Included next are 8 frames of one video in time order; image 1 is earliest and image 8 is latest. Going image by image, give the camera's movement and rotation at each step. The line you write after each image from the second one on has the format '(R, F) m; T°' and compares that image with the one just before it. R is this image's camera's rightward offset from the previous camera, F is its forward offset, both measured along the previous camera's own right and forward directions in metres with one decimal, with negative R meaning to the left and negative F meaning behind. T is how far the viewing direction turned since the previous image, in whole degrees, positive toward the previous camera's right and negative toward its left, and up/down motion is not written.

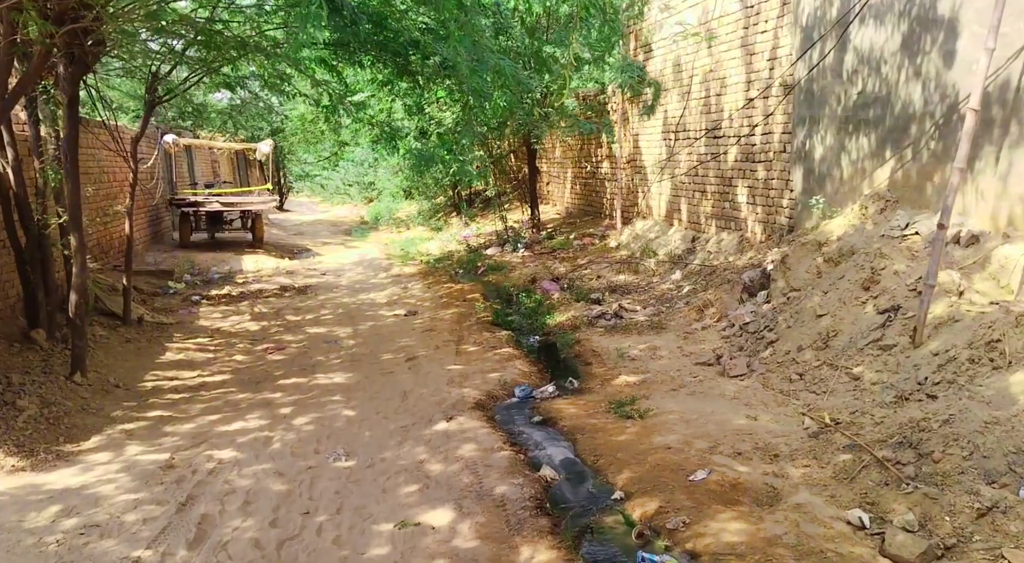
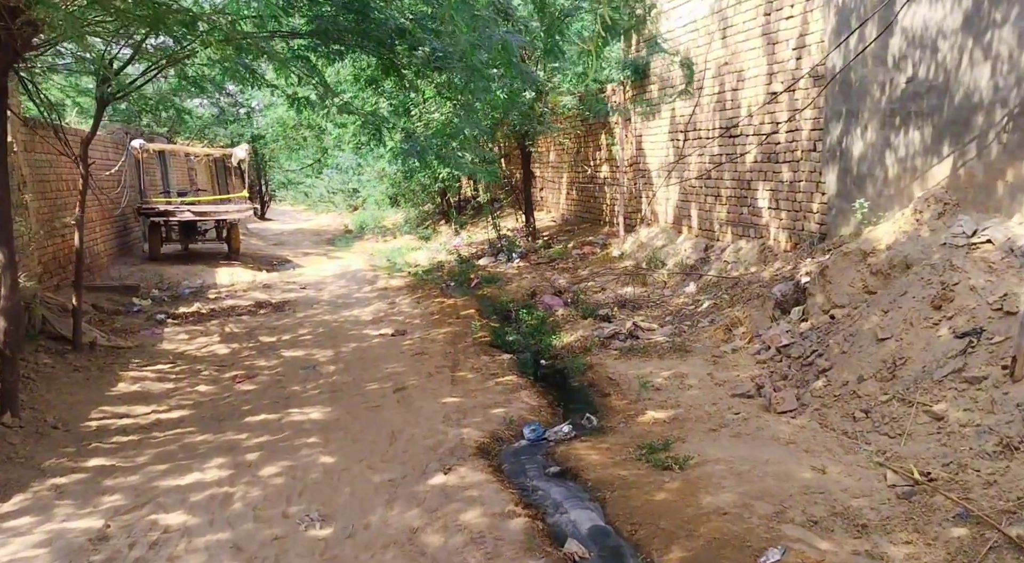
(-0.1, +1.0) m; +1°
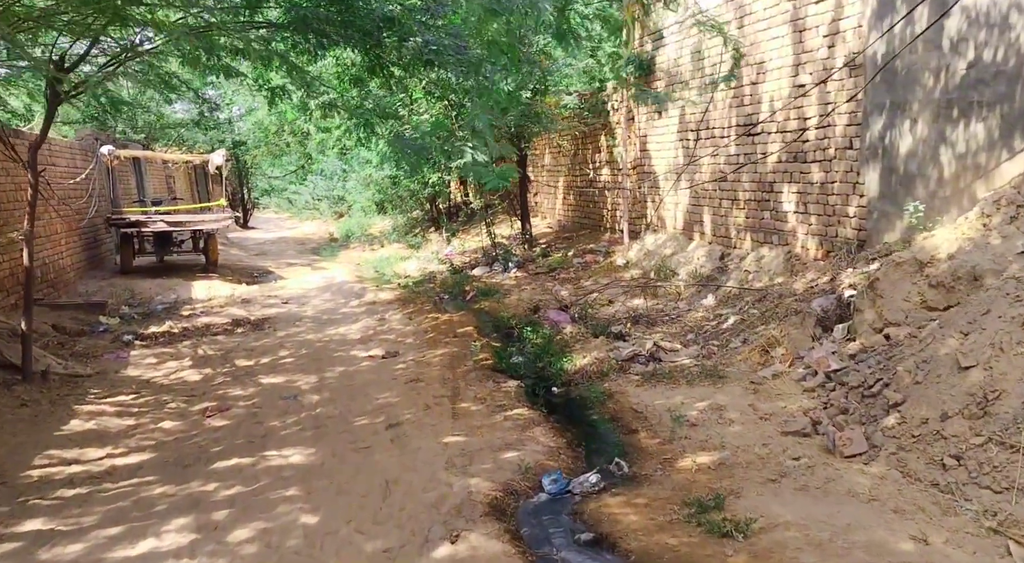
(-0.1, +0.8) m; +1°
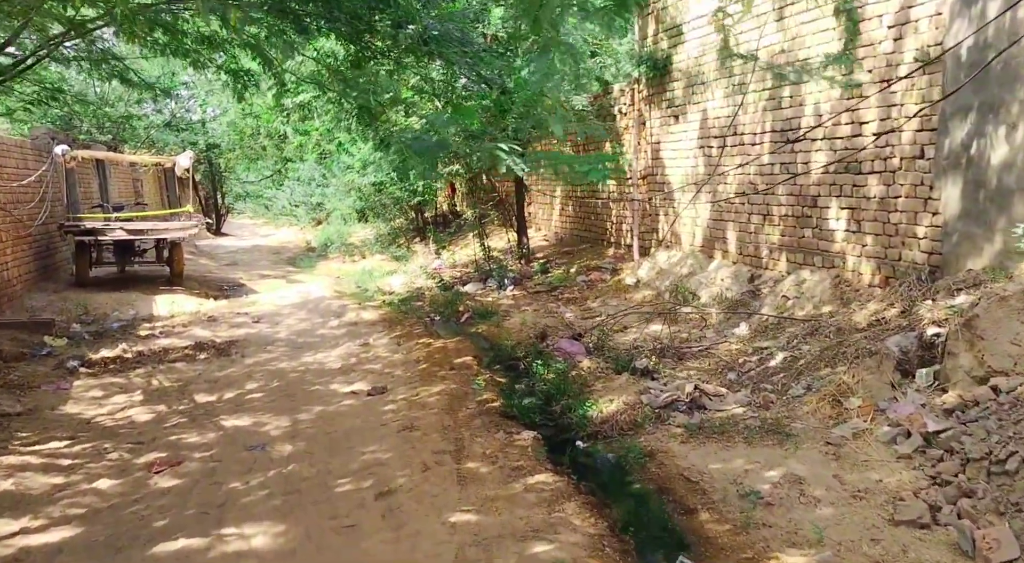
(-0.2, +1.1) m; +2°
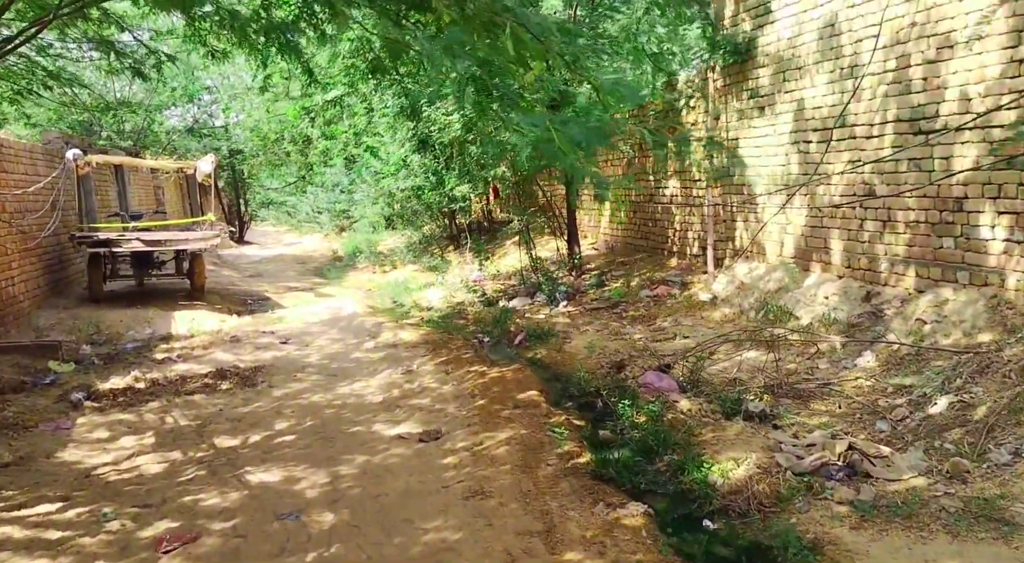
(-0.4, +1.2) m; -1°
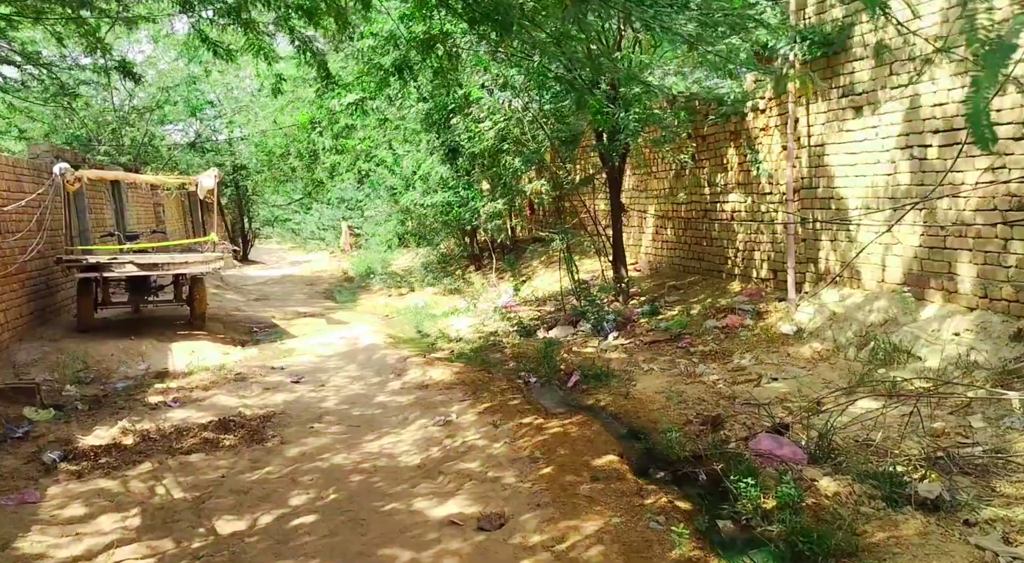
(-0.4, +1.3) m; 0°
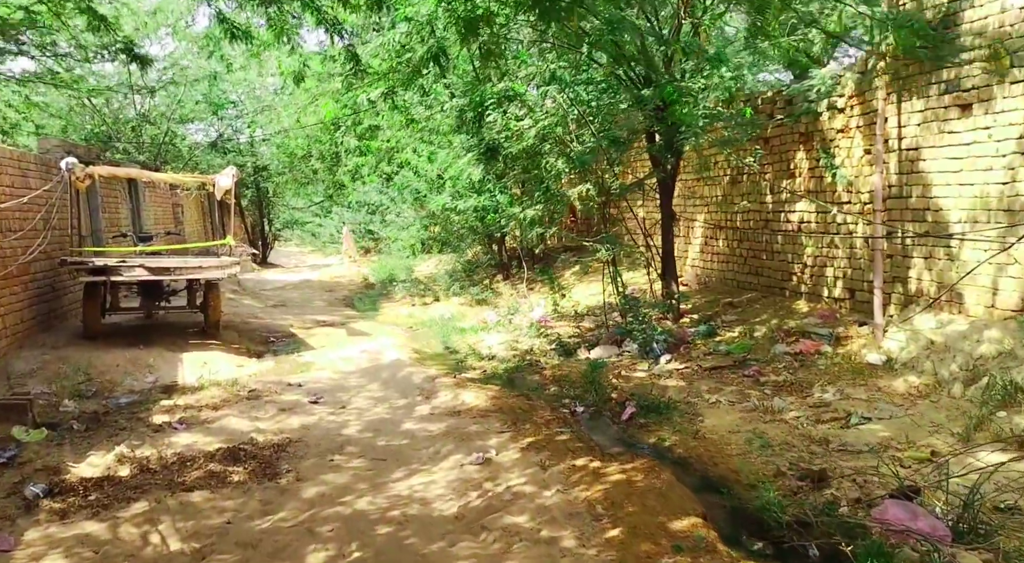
(-0.3, +0.9) m; -1°
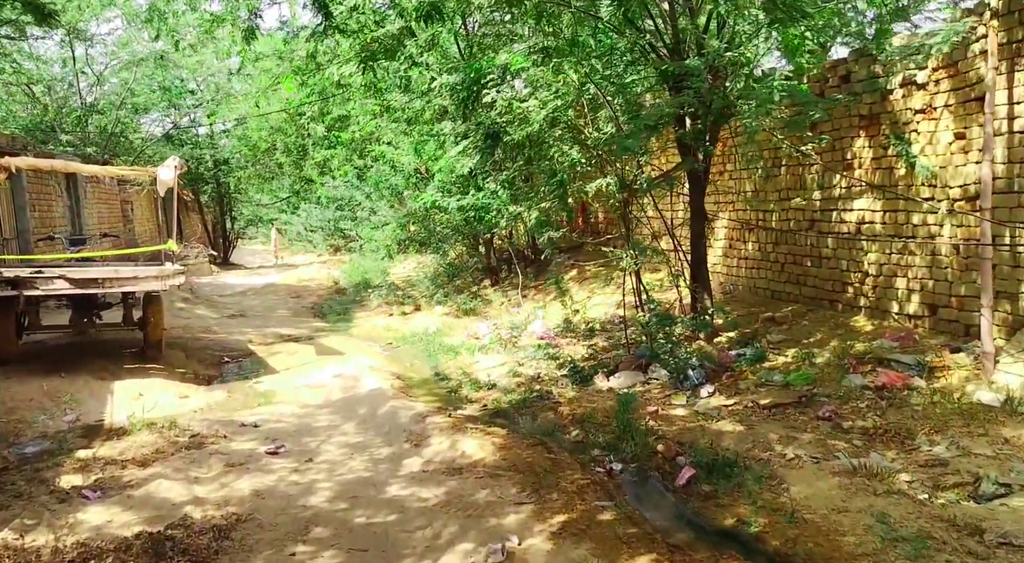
(-0.3, +1.6) m; +2°
